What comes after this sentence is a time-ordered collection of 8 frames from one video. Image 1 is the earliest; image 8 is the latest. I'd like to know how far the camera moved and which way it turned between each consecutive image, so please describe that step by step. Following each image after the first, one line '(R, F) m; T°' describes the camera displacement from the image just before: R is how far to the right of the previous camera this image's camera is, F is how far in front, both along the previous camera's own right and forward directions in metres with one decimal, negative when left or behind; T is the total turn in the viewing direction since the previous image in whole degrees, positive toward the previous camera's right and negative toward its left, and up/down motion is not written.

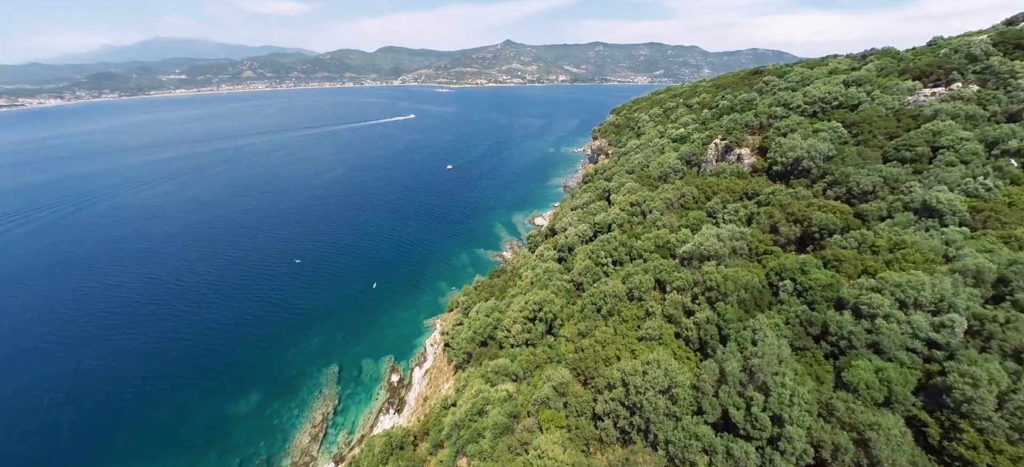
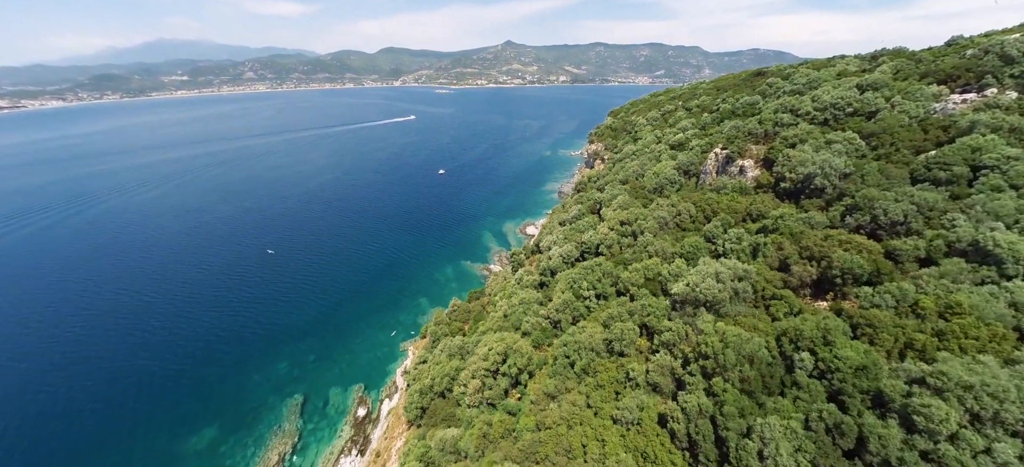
(+2.4, +4.2) m; 0°
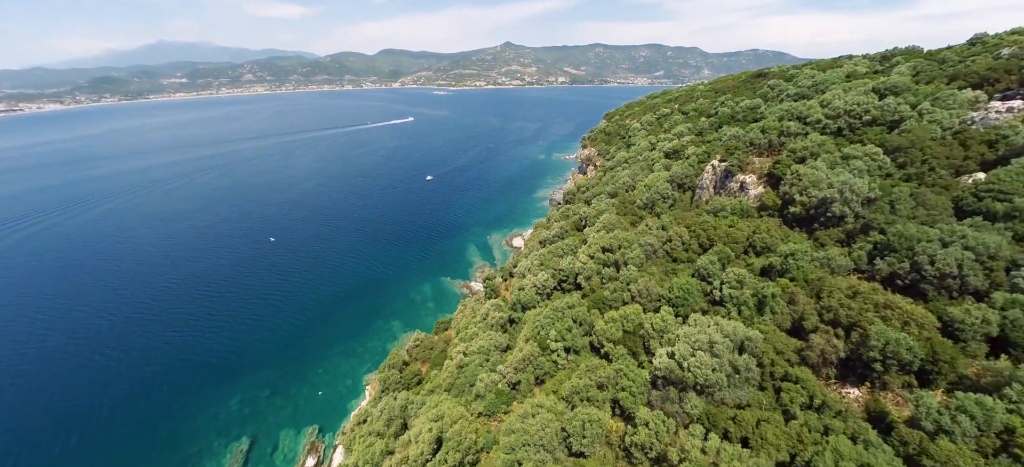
(+2.9, +5.0) m; 0°
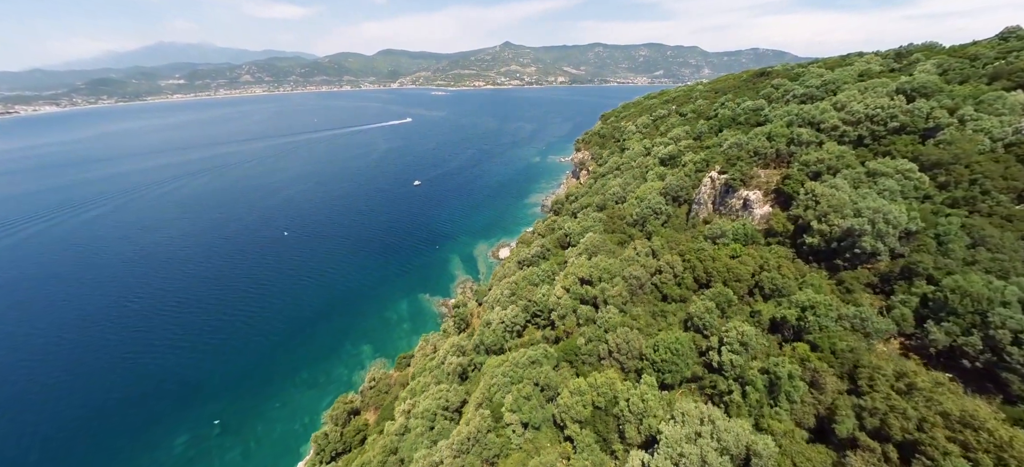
(+2.7, +4.8) m; 0°
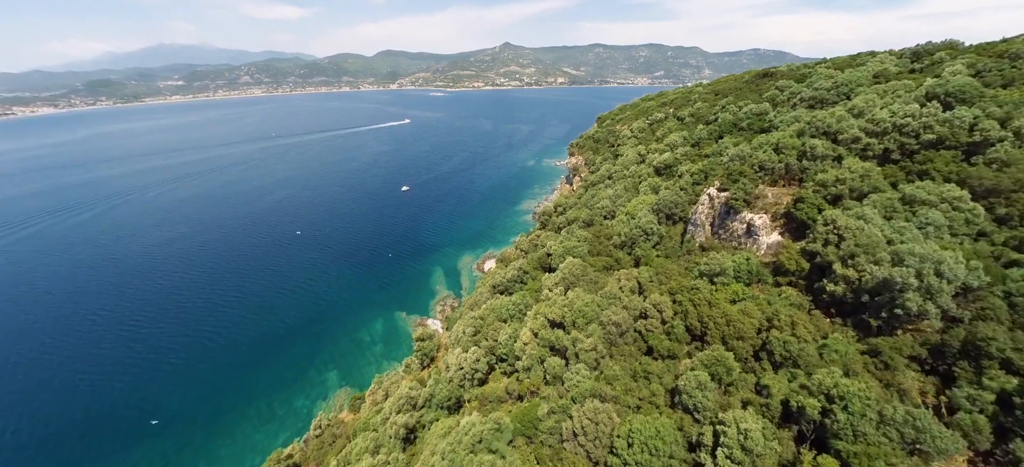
(+2.5, +4.5) m; 0°
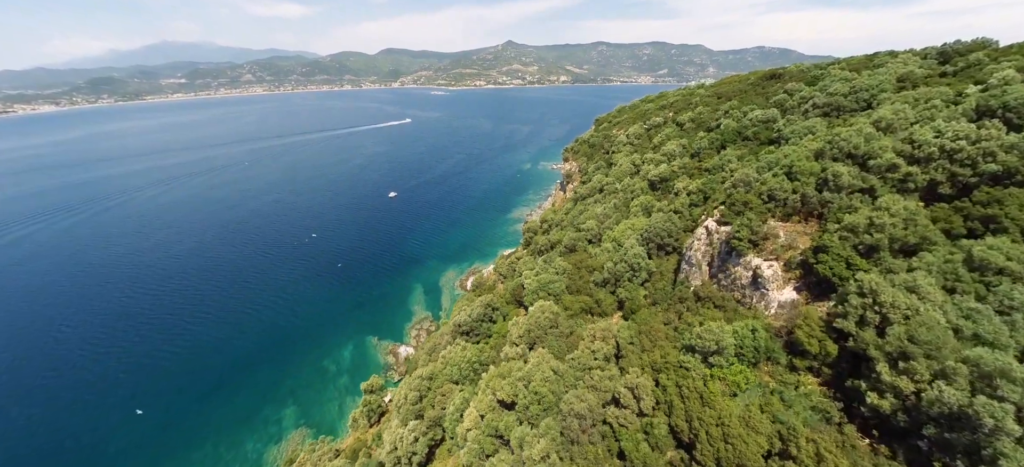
(+2.8, +4.9) m; -1°
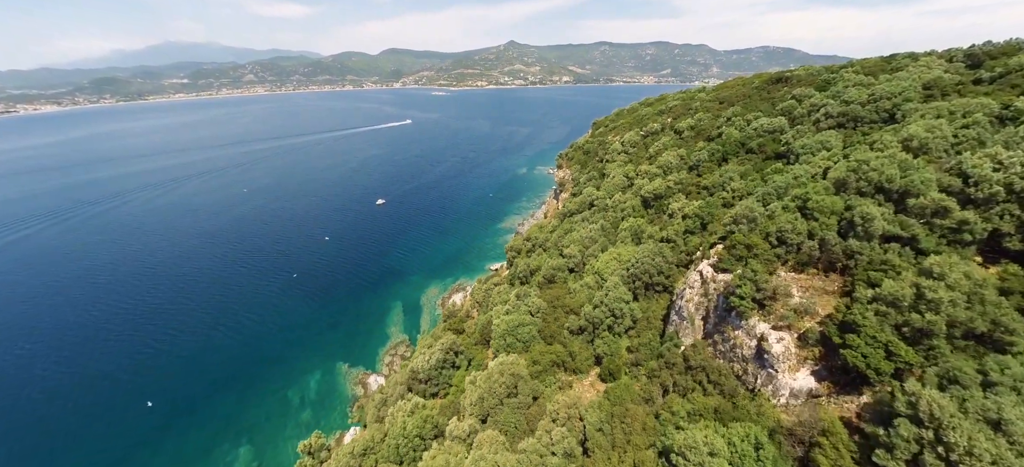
(+2.6, +4.3) m; 0°
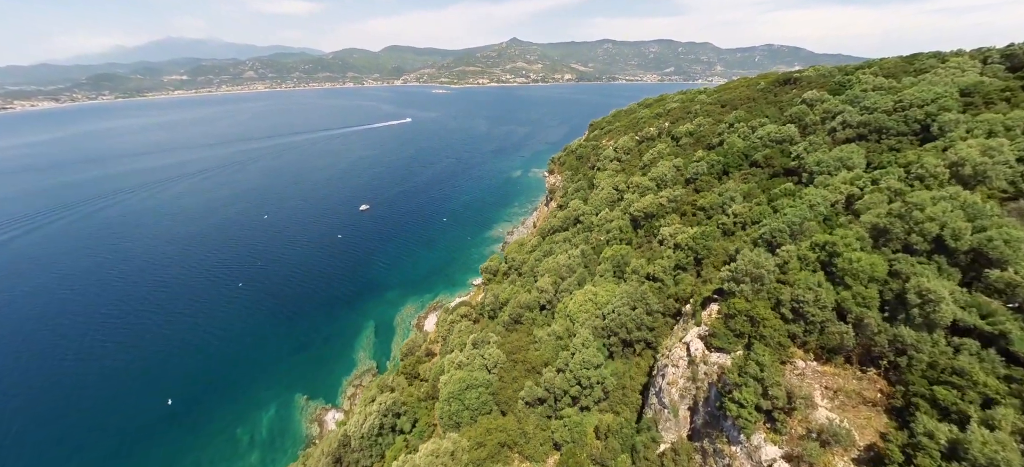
(+2.9, +4.8) m; 0°
